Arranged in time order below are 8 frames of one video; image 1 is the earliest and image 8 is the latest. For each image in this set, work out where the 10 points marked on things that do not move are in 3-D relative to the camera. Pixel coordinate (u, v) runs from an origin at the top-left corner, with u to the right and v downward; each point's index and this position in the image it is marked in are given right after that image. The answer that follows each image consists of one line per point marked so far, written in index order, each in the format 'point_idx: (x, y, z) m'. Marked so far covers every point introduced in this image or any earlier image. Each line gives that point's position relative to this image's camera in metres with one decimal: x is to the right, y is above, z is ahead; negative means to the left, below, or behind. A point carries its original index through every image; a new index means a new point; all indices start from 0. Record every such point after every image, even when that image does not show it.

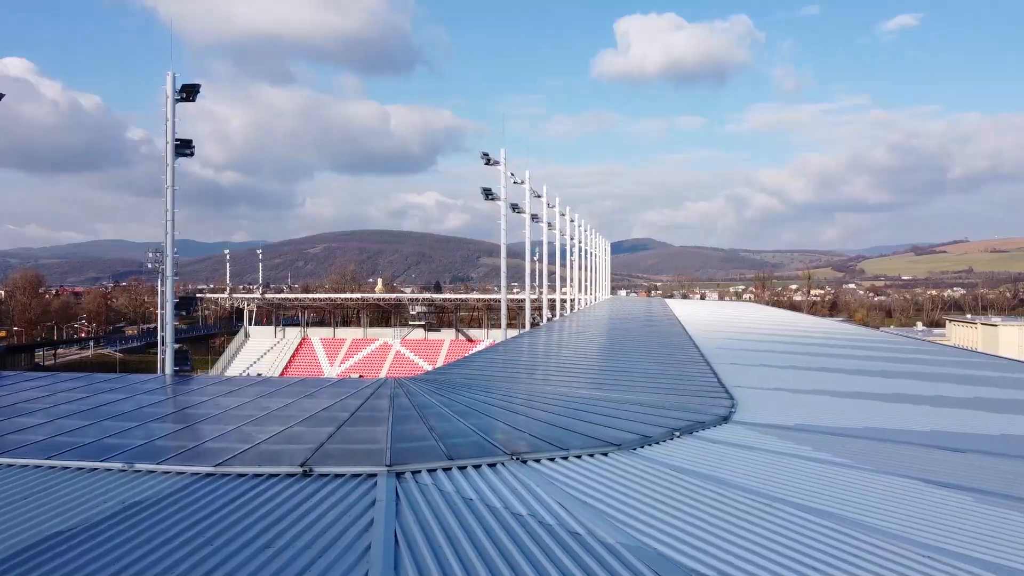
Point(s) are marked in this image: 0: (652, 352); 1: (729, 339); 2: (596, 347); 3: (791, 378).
0: (+2.6, -1.1, +11.1) m
1: (+5.3, -1.3, +15.8) m
2: (+1.7, -1.1, +12.1) m
3: (+3.3, -1.1, +7.9) m
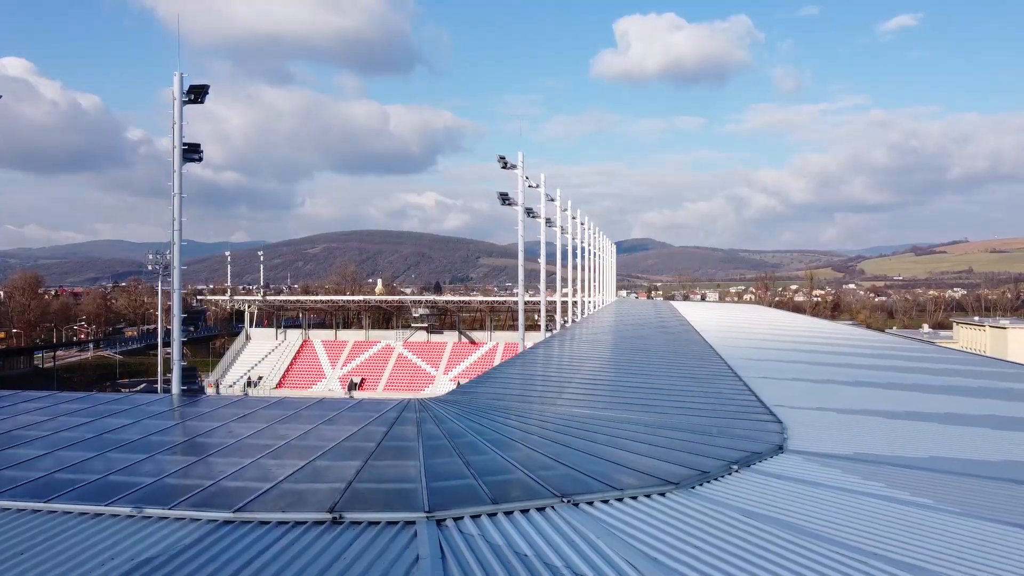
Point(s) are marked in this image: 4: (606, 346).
0: (+2.9, -1.2, +10.7) m
1: (+5.6, -1.4, +15.4) m
2: (+1.9, -1.2, +11.7) m
3: (+3.6, -1.2, +7.5) m
4: (+2.0, -1.2, +14.0) m
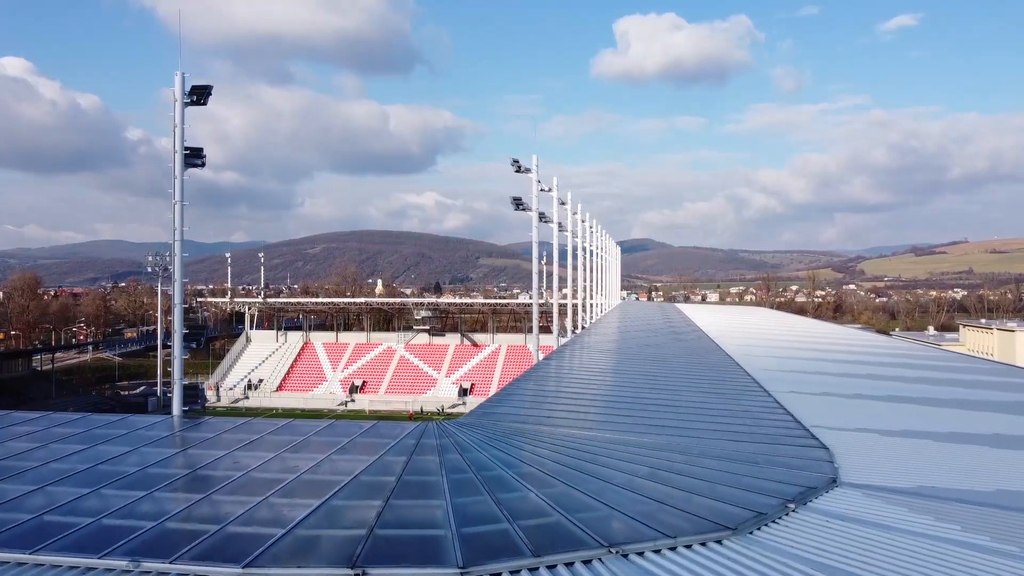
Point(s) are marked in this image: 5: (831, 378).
0: (+3.1, -1.4, +10.4) m
1: (+5.8, -1.5, +15.1) m
2: (+2.1, -1.3, +11.3) m
3: (+3.8, -1.3, +7.1) m
4: (+2.2, -1.4, +13.6) m
5: (+4.9, -1.4, +10.2) m
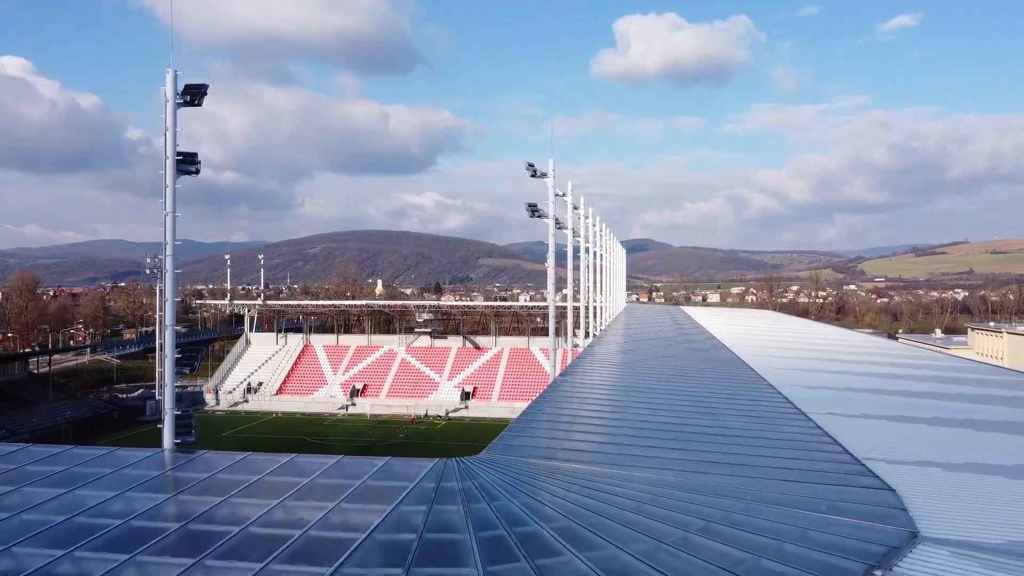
0: (+3.3, -1.5, +9.8) m
1: (+6.0, -1.7, +14.5) m
2: (+2.3, -1.5, +10.8) m
3: (+4.0, -1.5, +6.6) m
4: (+2.4, -1.5, +13.0) m
5: (+5.1, -1.6, +9.6) m
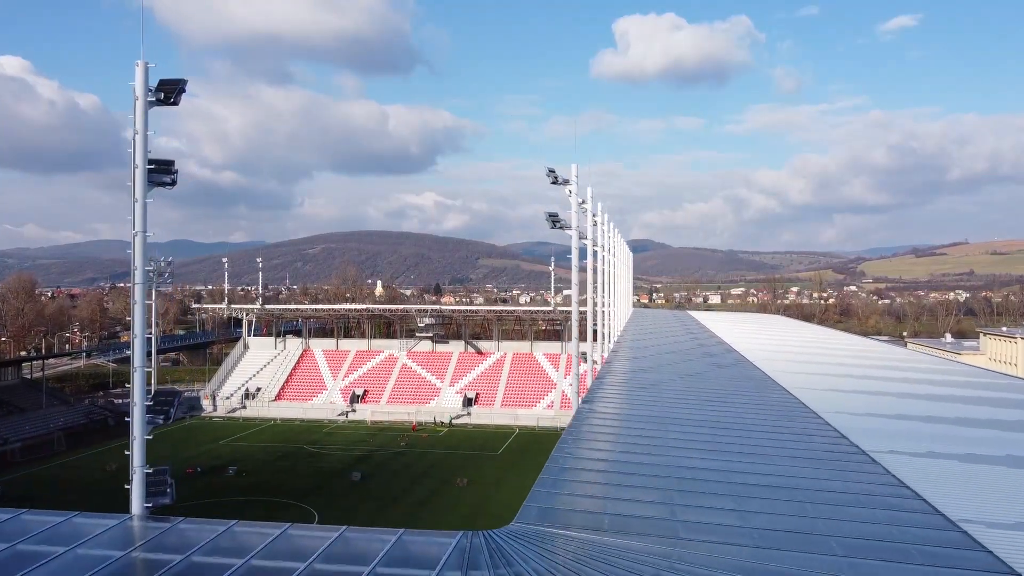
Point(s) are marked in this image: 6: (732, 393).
0: (+3.5, -1.8, +9.0) m
1: (+6.2, -1.9, +13.7) m
2: (+2.6, -1.8, +9.9) m
3: (+4.3, -1.7, +5.8) m
4: (+2.7, -1.8, +12.2) m
5: (+5.4, -1.8, +8.8) m
6: (+3.7, -1.8, +11.3) m
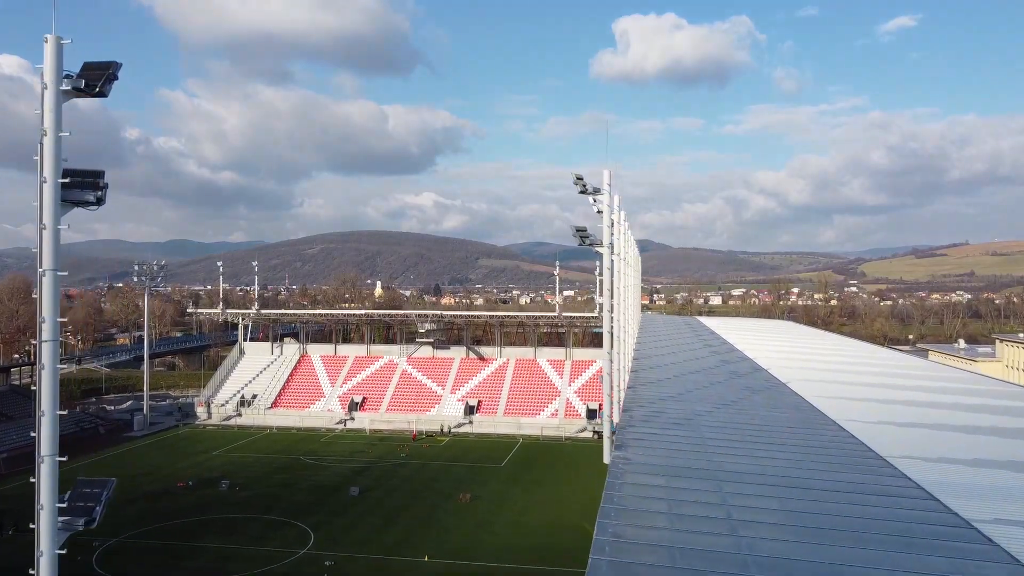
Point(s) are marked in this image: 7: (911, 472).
0: (+3.8, -2.1, +7.8) m
1: (+6.4, -2.2, +12.5) m
2: (+2.8, -2.0, +8.7) m
3: (+4.5, -2.0, +4.6) m
4: (+2.9, -2.0, +11.0) m
5: (+5.6, -2.1, +7.6) m
6: (+4.0, -2.1, +10.1) m
7: (+4.5, -2.1, +7.6) m
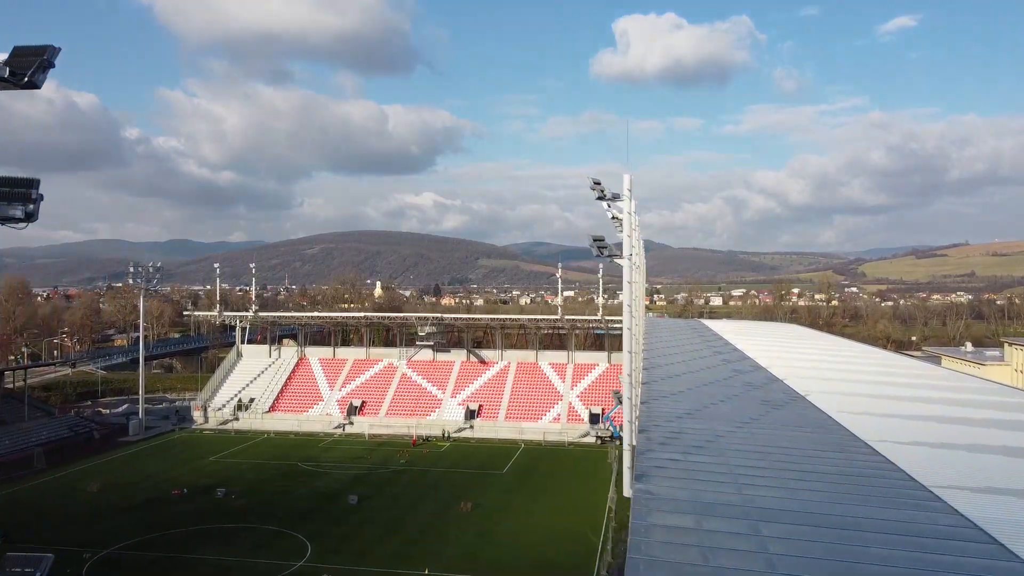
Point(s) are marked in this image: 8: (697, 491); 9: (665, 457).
0: (+3.9, -2.2, +7.2) m
1: (+6.5, -2.4, +11.9) m
2: (+2.9, -2.2, +8.1) m
3: (+4.6, -2.2, +3.9) m
4: (+3.0, -2.2, +10.4) m
5: (+5.7, -2.3, +7.0) m
6: (+4.1, -2.2, +9.5) m
7: (+4.6, -2.2, +7.0) m
8: (+1.9, -2.2, +7.3) m
9: (+1.9, -2.2, +8.6) m
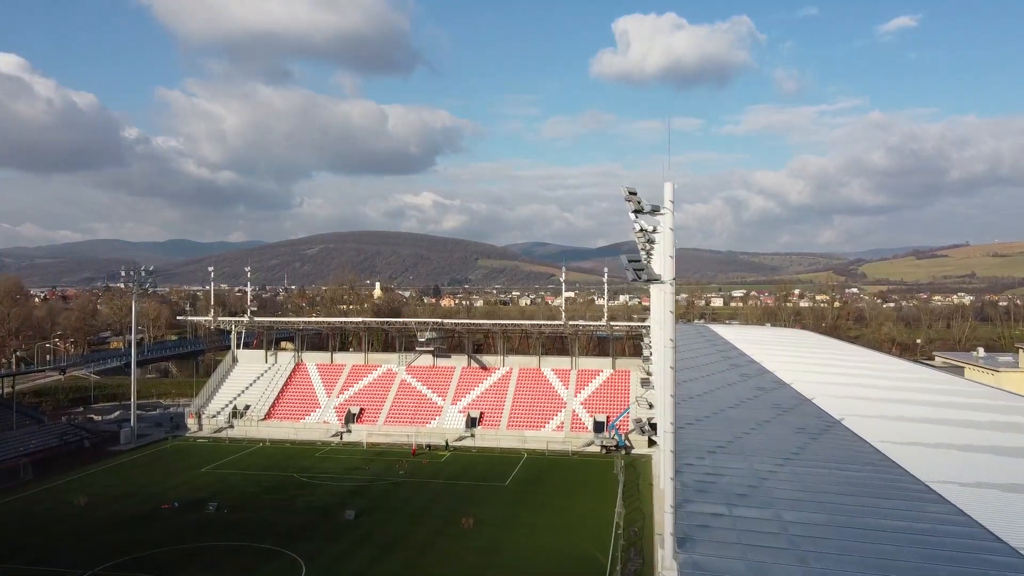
0: (+4.0, -2.5, +6.1) m
1: (+6.7, -2.6, +10.8) m
2: (+3.1, -2.4, +7.0) m
3: (+4.8, -2.4, +2.9) m
4: (+3.2, -2.5, +9.3) m
5: (+5.9, -2.5, +5.9) m
6: (+4.2, -2.5, +8.5) m
7: (+4.8, -2.5, +5.9) m
8: (+2.1, -2.4, +6.2) m
9: (+2.1, -2.4, +7.5) m
